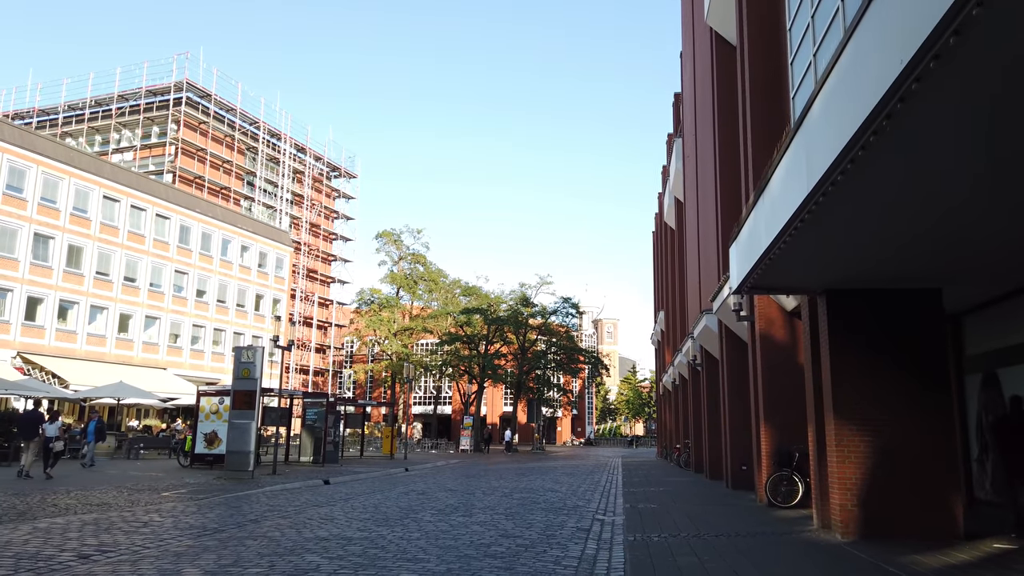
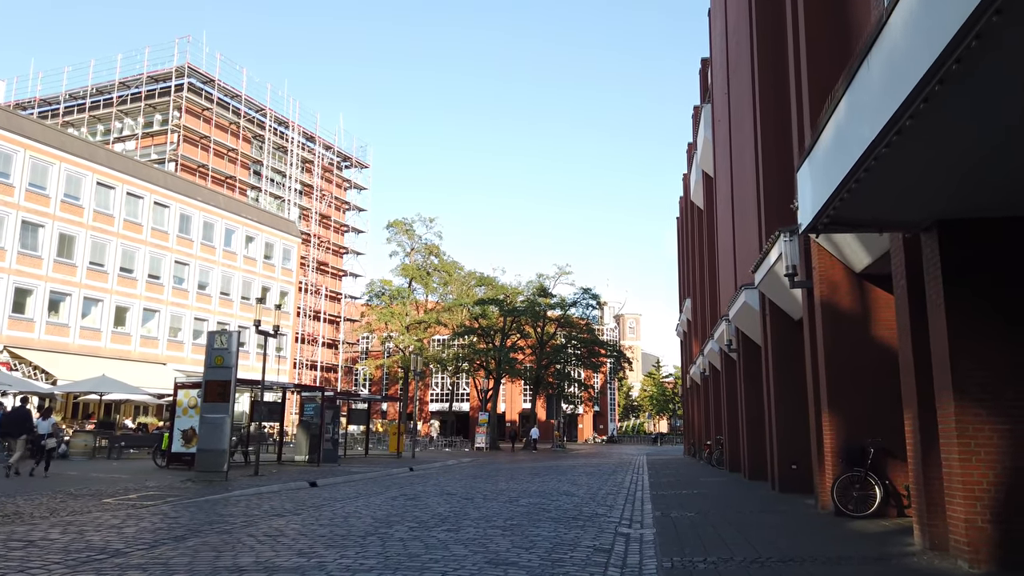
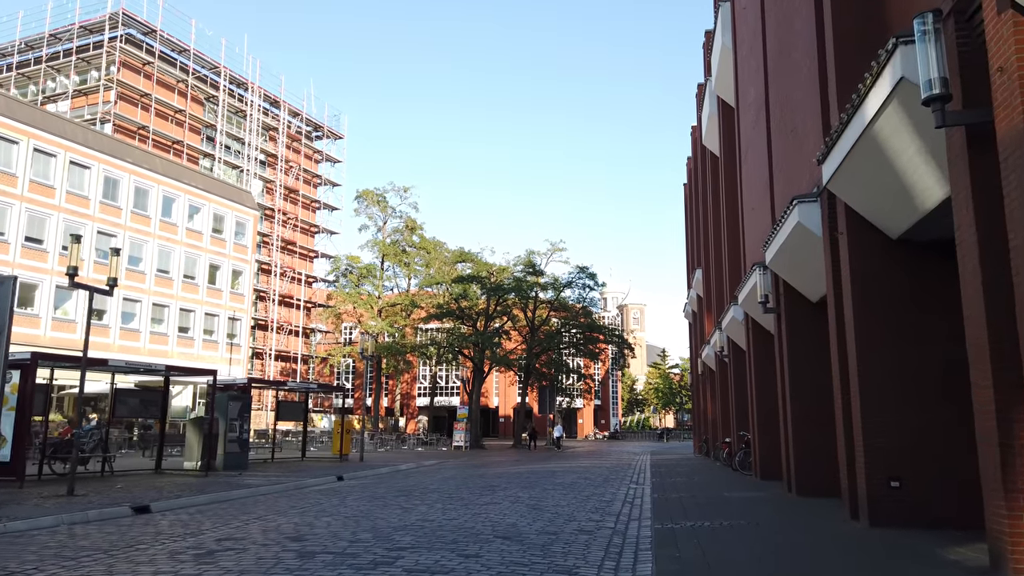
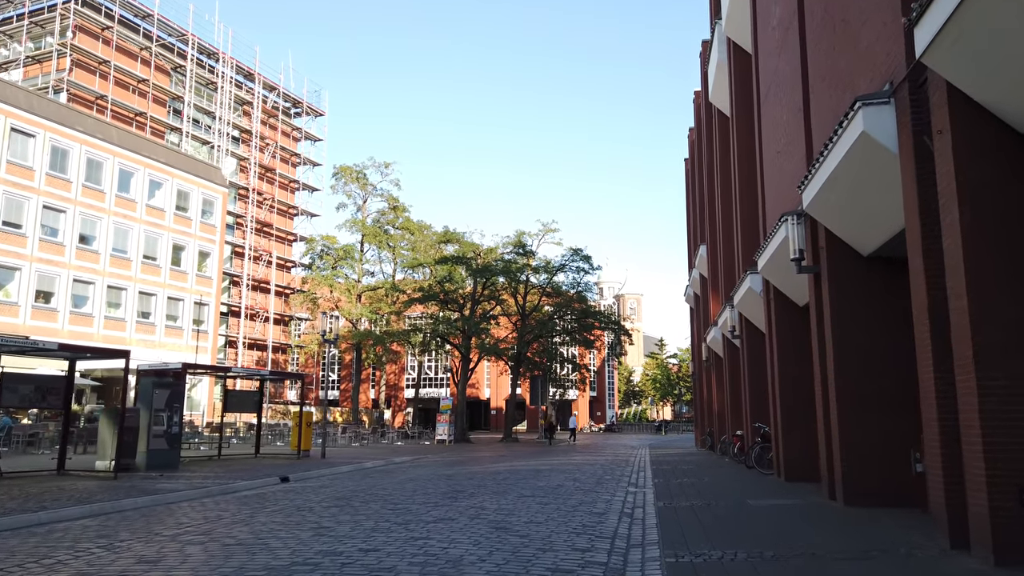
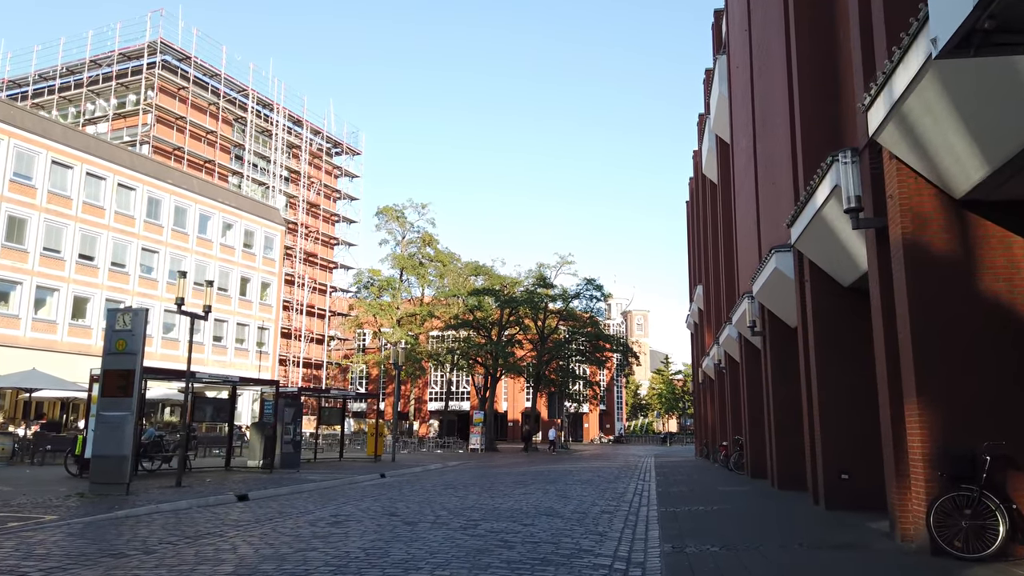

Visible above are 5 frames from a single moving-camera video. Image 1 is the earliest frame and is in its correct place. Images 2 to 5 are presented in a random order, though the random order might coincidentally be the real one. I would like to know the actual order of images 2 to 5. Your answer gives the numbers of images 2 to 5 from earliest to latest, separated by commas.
2, 5, 3, 4
